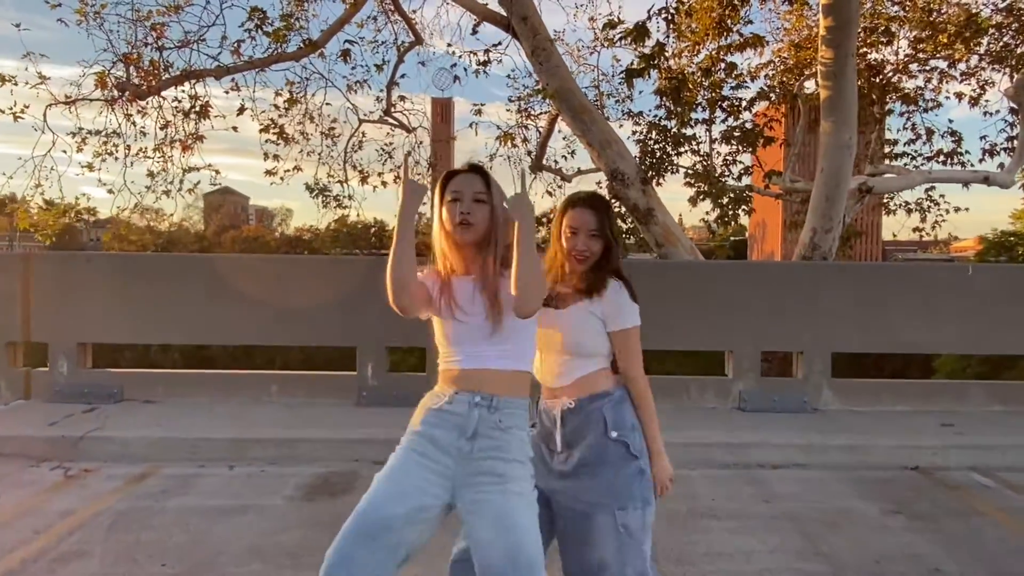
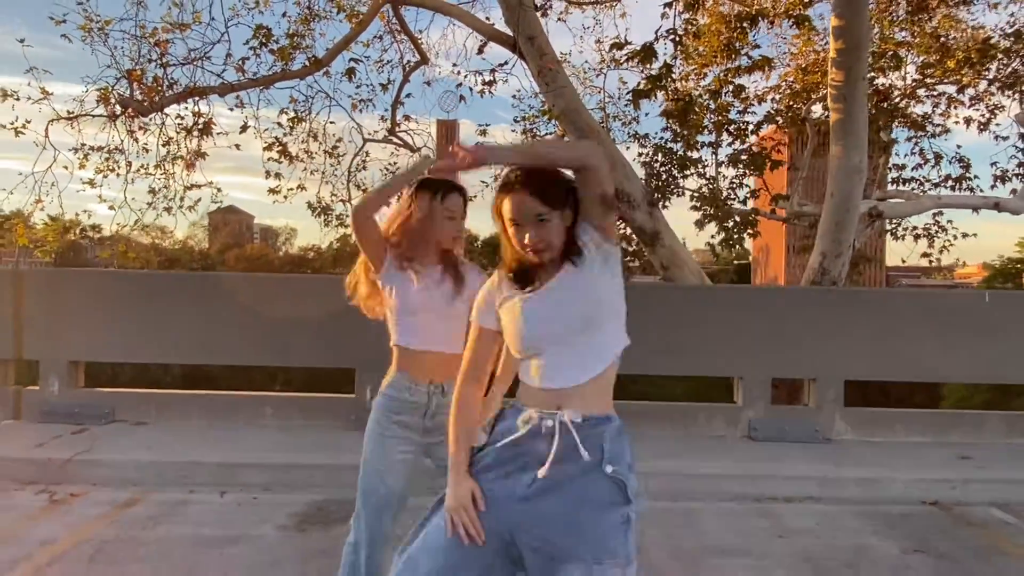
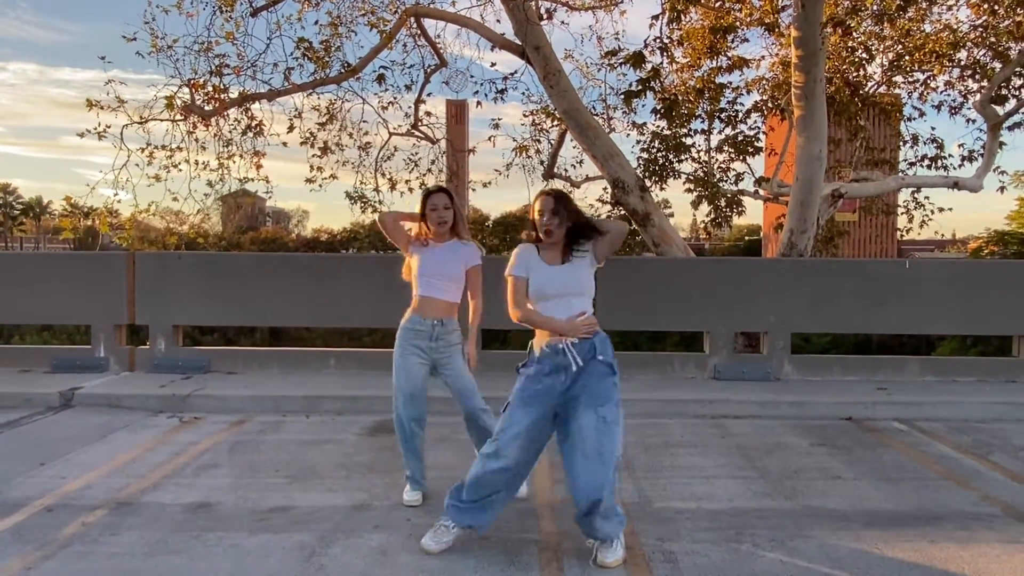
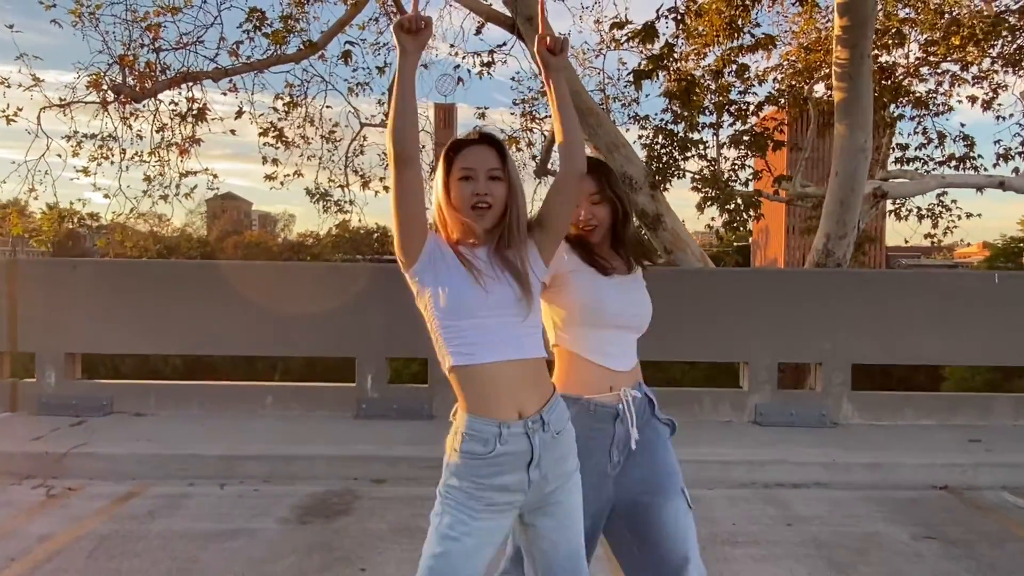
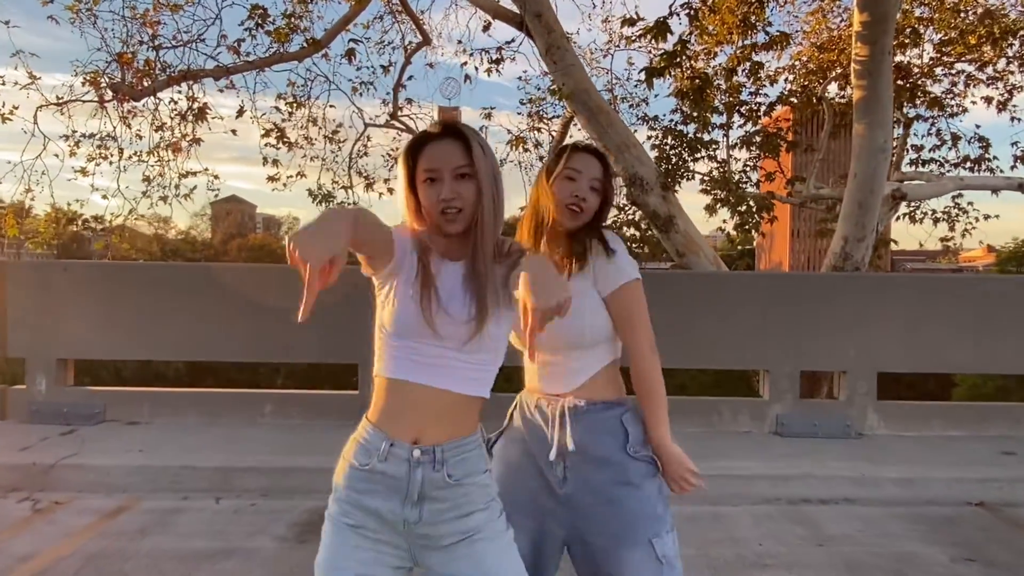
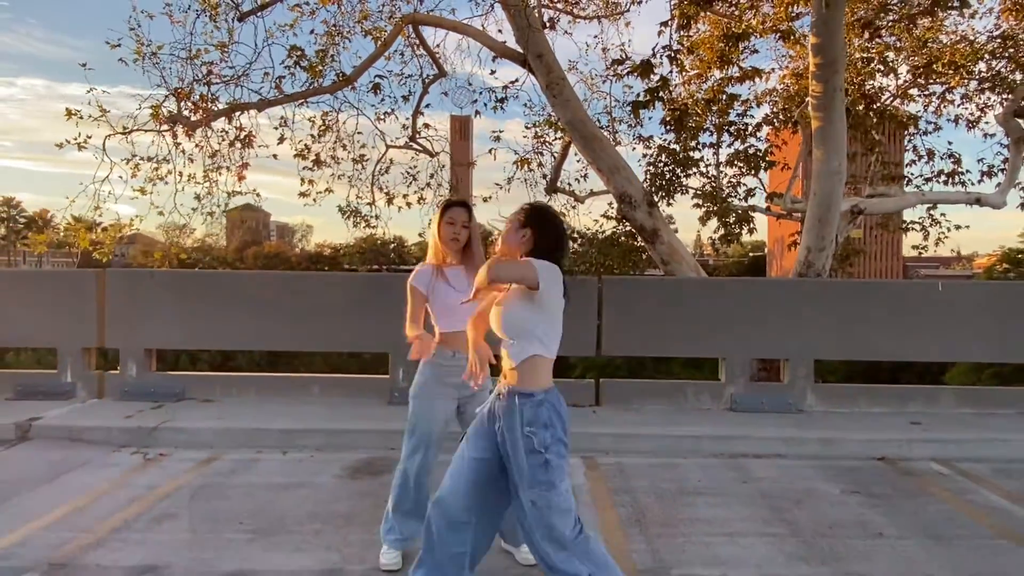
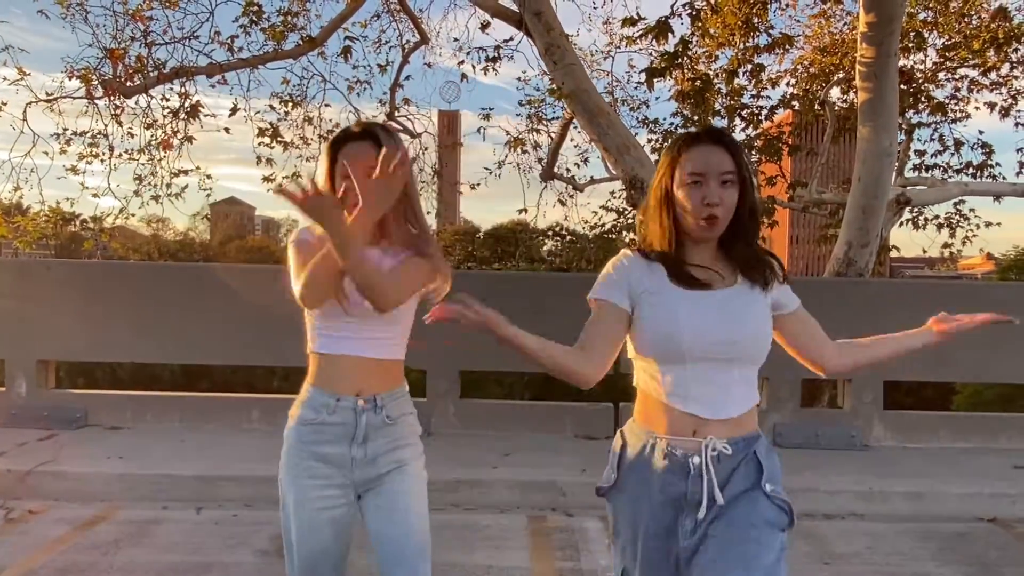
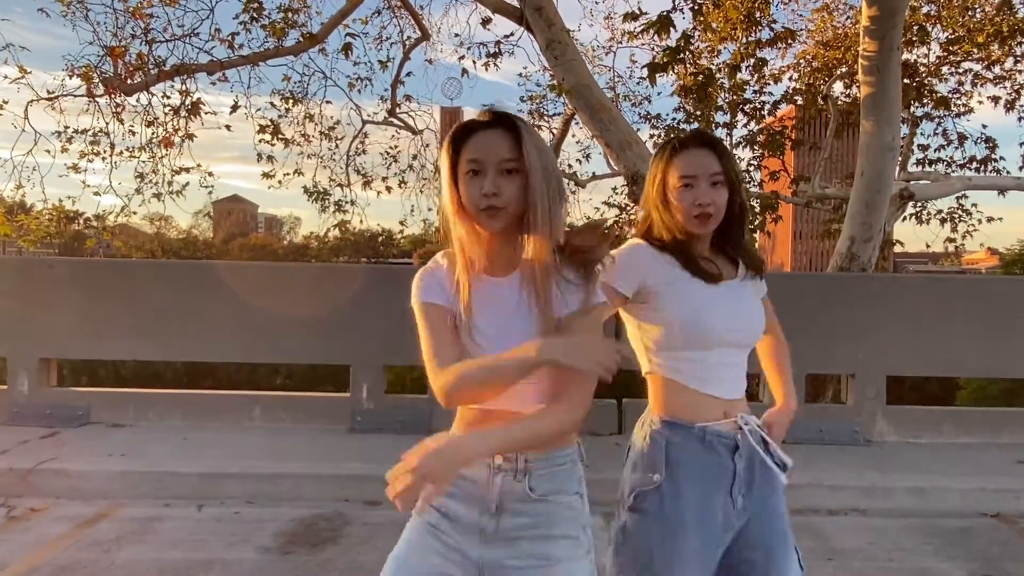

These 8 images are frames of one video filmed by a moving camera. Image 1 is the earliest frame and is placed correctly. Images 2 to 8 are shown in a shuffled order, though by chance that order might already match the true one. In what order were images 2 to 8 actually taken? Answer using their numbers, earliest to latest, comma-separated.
4, 5, 8, 7, 2, 6, 3
